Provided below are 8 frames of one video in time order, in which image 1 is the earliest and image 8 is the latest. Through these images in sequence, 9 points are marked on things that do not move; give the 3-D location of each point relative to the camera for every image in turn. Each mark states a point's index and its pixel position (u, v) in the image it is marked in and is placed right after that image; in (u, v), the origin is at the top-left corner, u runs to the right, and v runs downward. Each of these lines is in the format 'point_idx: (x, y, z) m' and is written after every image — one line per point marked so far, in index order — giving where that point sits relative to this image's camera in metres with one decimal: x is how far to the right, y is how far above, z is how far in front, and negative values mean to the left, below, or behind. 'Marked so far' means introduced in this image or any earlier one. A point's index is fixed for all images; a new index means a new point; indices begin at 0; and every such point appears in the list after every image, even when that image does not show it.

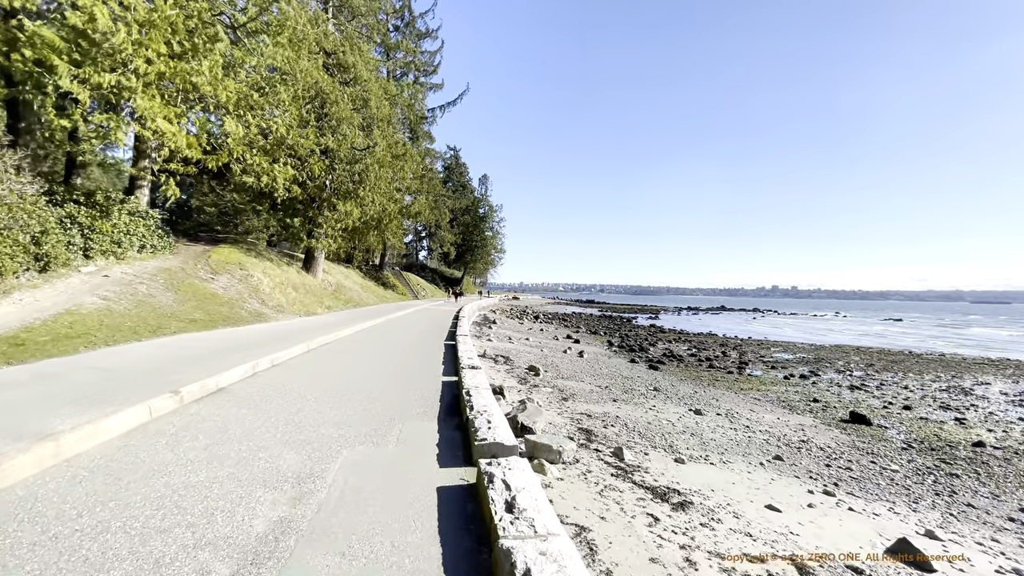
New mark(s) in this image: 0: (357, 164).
0: (-6.7, +5.3, +18.7) m
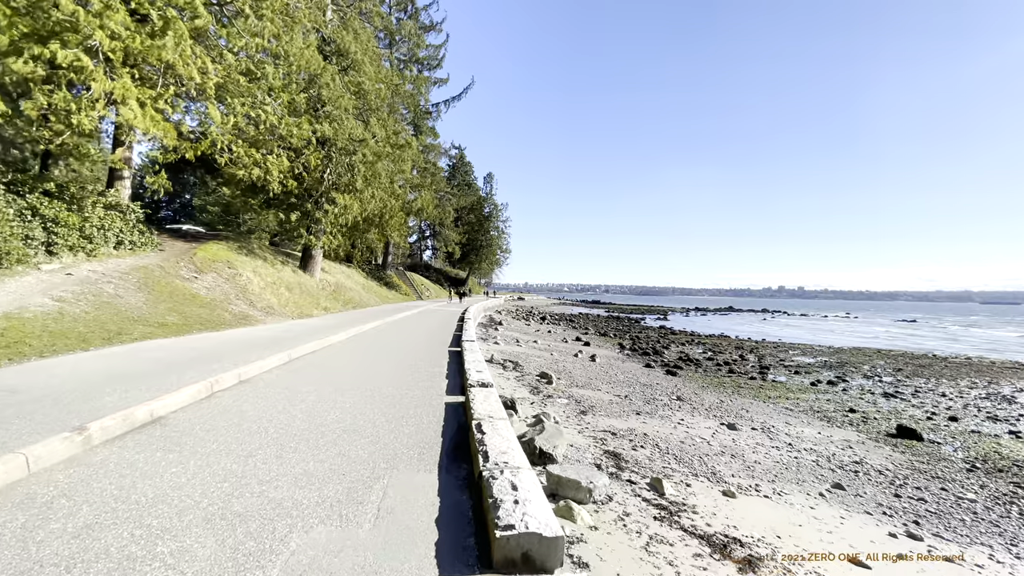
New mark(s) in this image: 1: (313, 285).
0: (-6.3, +5.3, +17.7) m
1: (-8.4, +0.1, +18.3) m
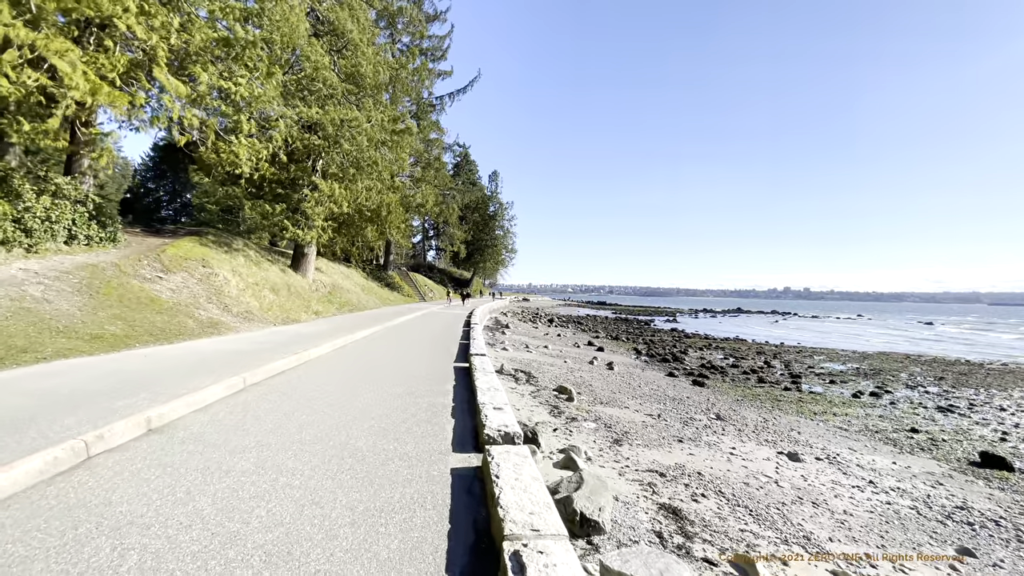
0: (-5.9, +5.3, +16.1) m
1: (-8.0, +0.1, +16.8) m
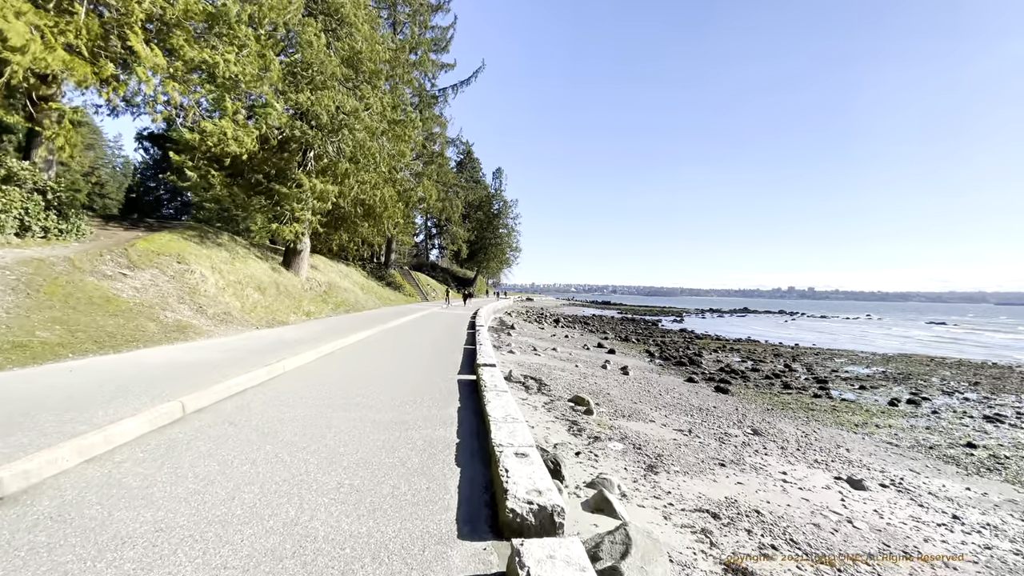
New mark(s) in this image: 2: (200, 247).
0: (-5.7, +5.3, +15.0) m
1: (-7.7, +0.1, +15.7) m
2: (-8.7, +1.1, +12.4) m
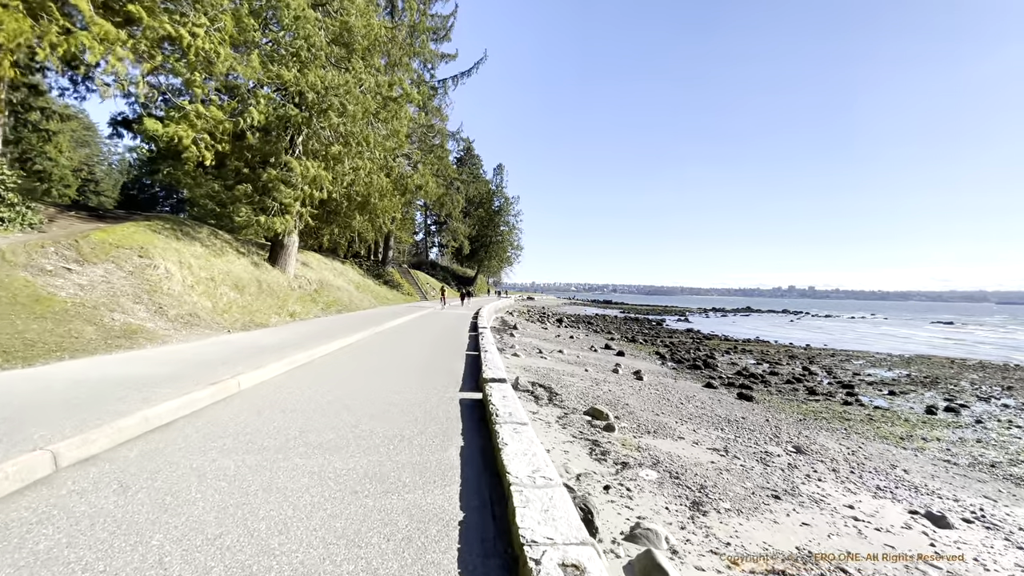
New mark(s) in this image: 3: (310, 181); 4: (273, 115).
0: (-5.5, +5.4, +13.8) m
1: (-7.5, +0.2, +14.5) m
2: (-8.5, +1.2, +11.2) m
3: (-6.6, +3.5, +13.9) m
4: (-7.0, +5.1, +13.0) m
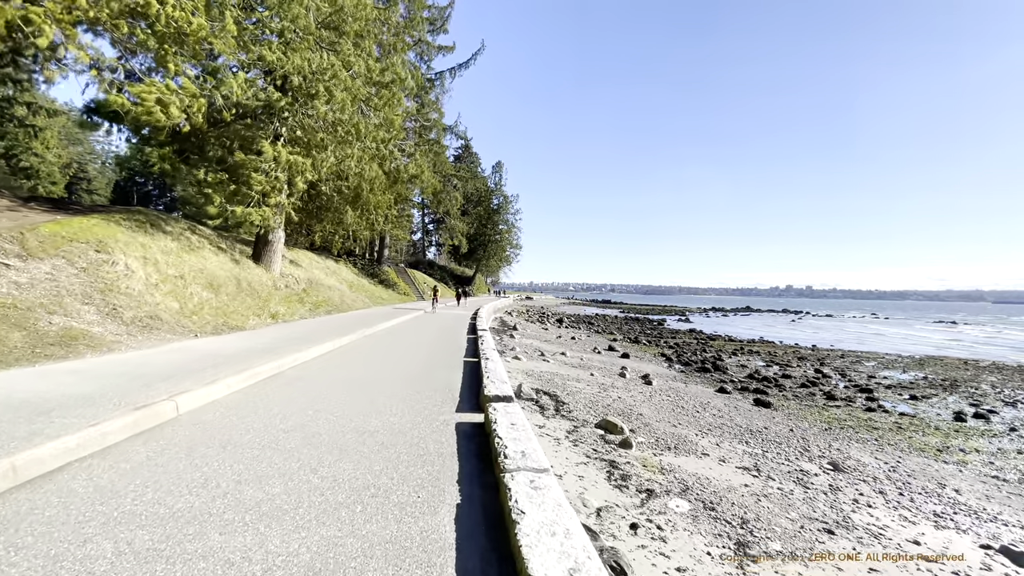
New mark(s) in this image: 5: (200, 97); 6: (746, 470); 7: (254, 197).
0: (-5.5, +5.4, +12.9) m
1: (-7.5, +0.2, +13.6) m
2: (-8.5, +1.2, +10.3) m
3: (-6.6, +3.5, +13.0) m
4: (-7.0, +5.1, +12.1) m
5: (-7.8, +4.8, +11.2) m
6: (+3.6, -2.8, +6.9) m
7: (-7.4, +2.6, +12.9) m
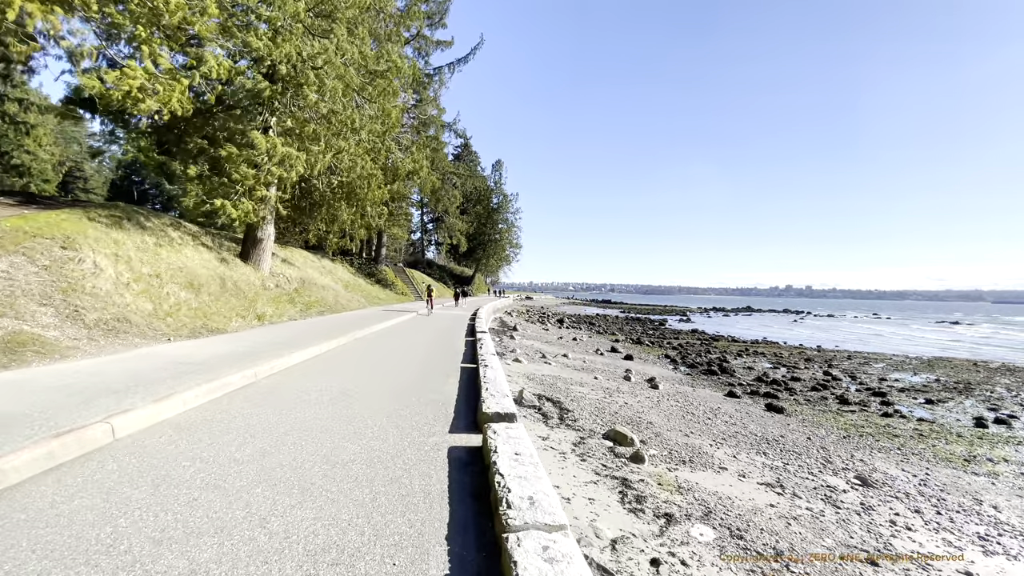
0: (-5.5, +5.4, +12.3) m
1: (-7.5, +0.2, +13.0) m
2: (-8.5, +1.2, +9.7) m
3: (-6.6, +3.6, +12.4) m
4: (-6.9, +5.1, +11.5) m
5: (-7.8, +4.8, +10.6) m
6: (+3.6, -2.8, +6.3) m
7: (-7.4, +2.6, +12.3) m
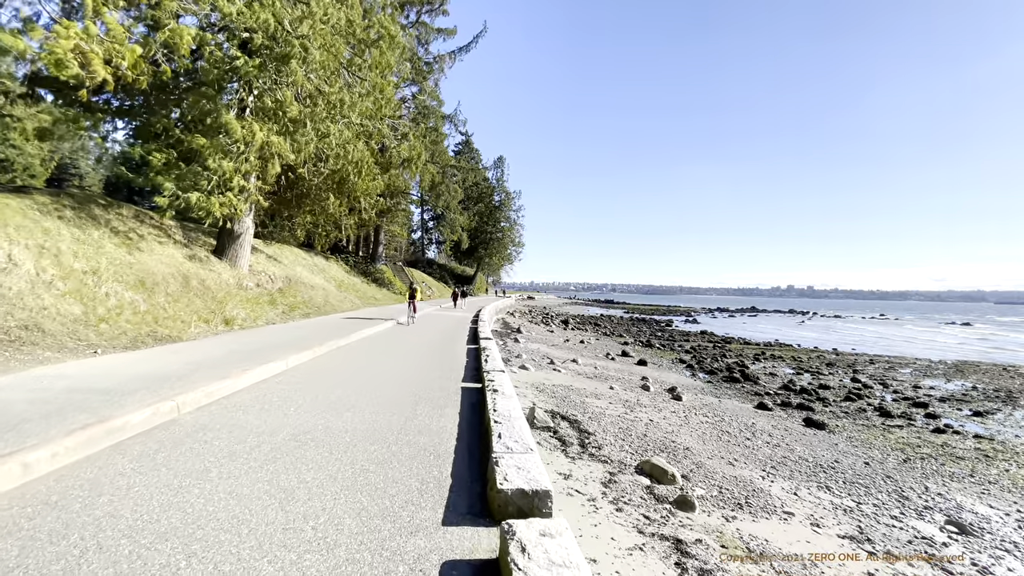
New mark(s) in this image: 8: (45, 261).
0: (-5.3, +5.4, +11.0) m
1: (-7.3, +0.2, +11.7) m
2: (-8.3, +1.2, +8.4) m
3: (-6.4, +3.6, +11.1) m
4: (-6.8, +5.1, +10.2) m
5: (-7.6, +4.8, +9.3) m
6: (+3.7, -2.8, +5.0) m
7: (-7.2, +2.6, +11.0) m
8: (-7.3, +0.5, +7.4) m
